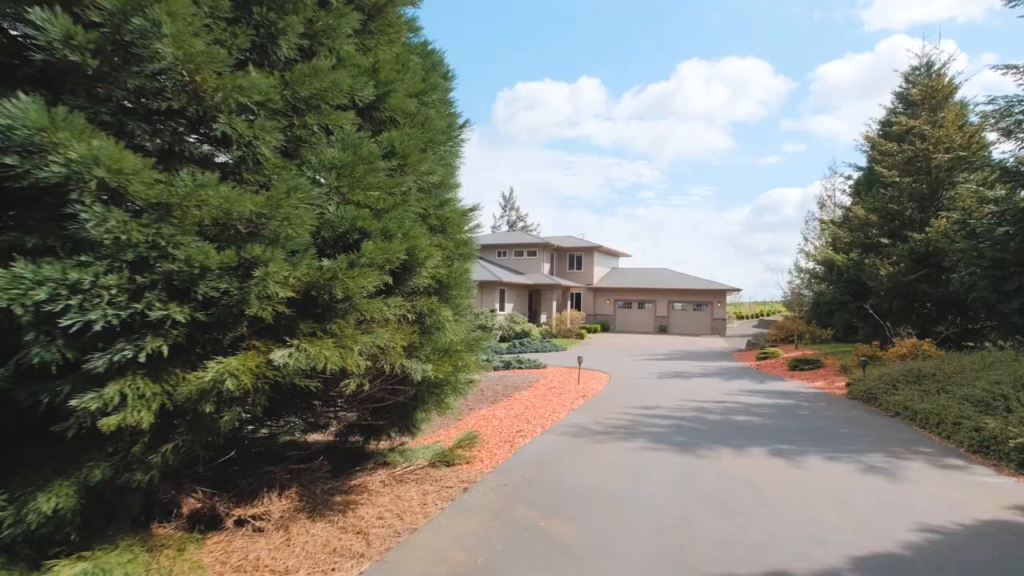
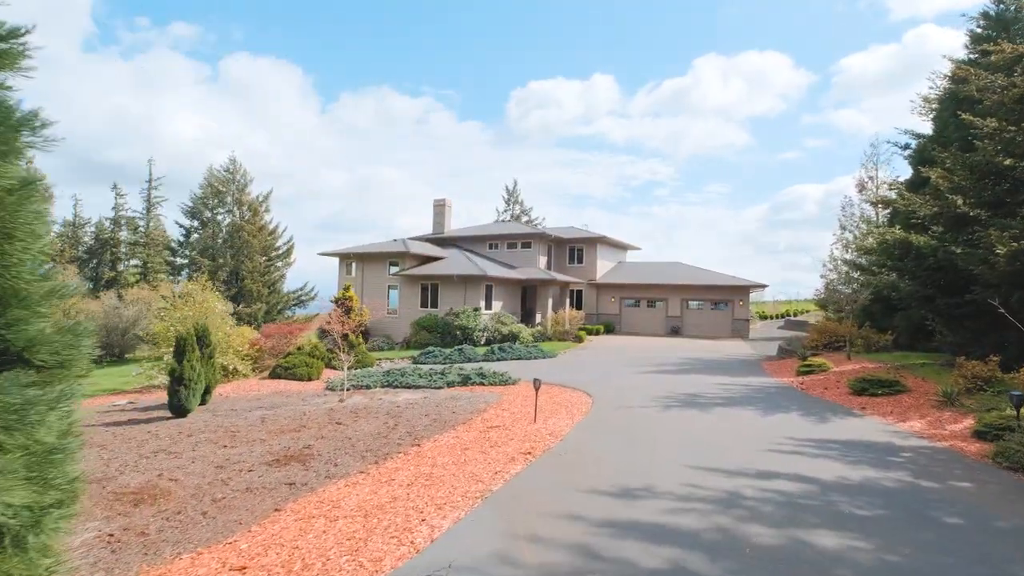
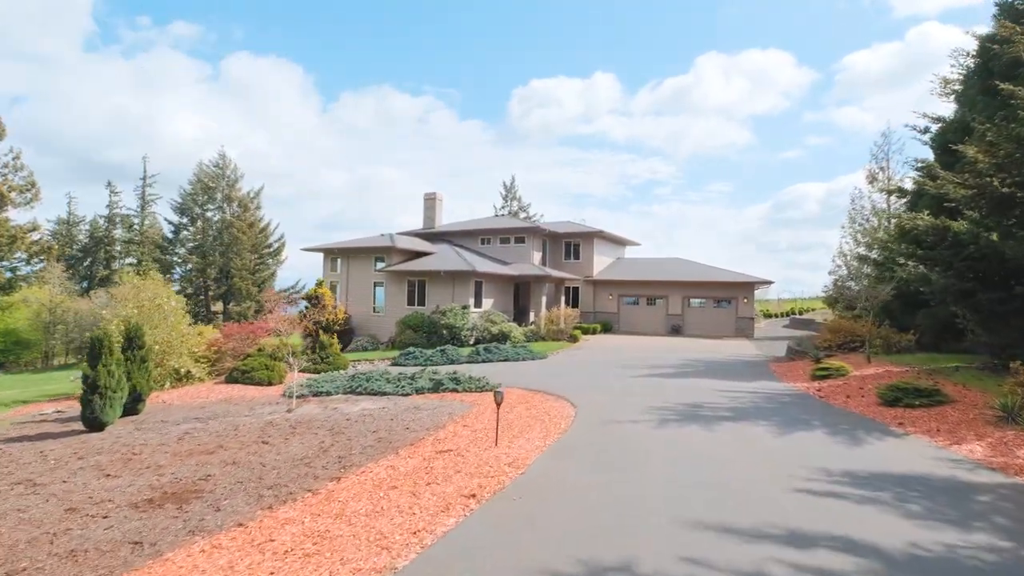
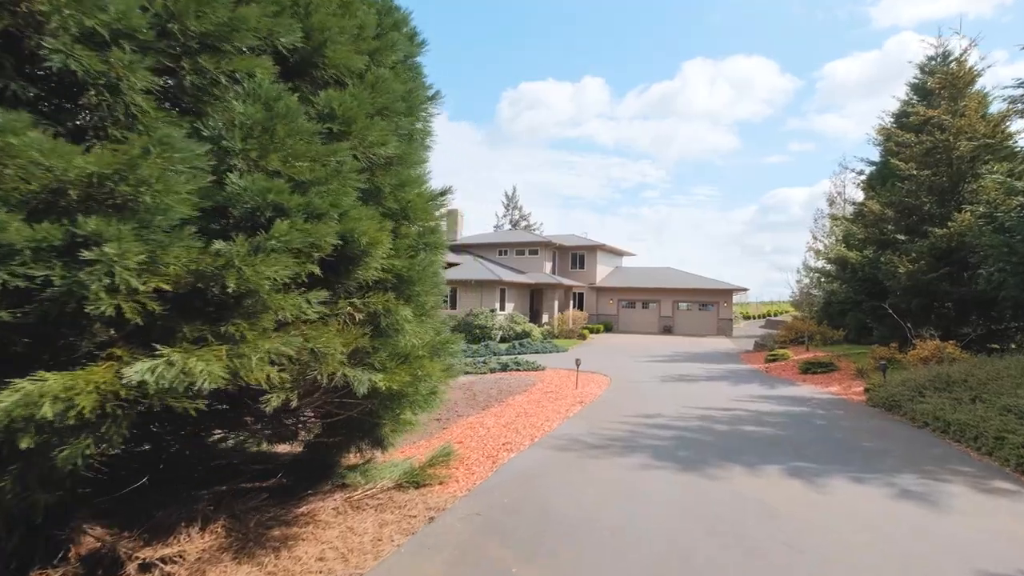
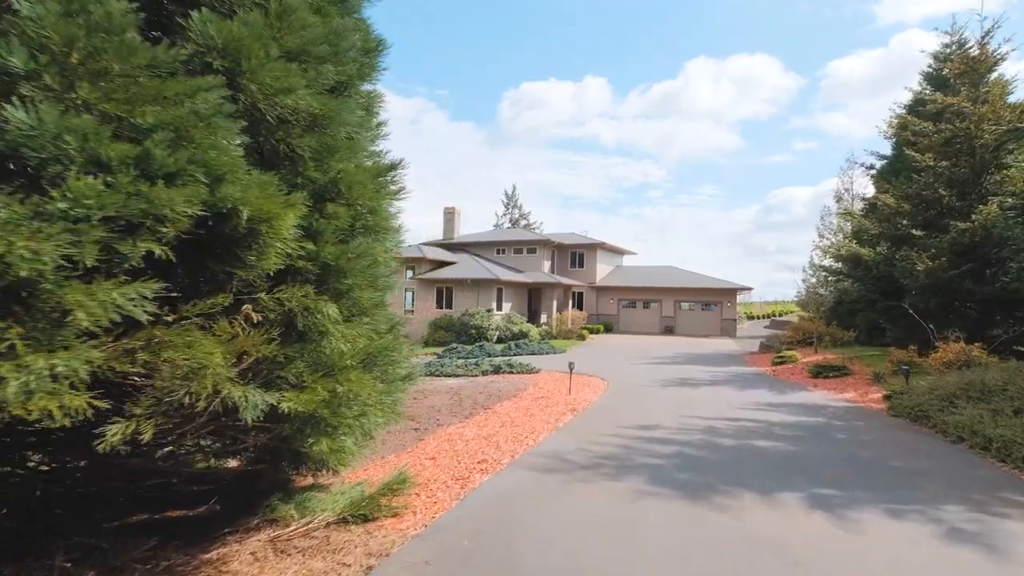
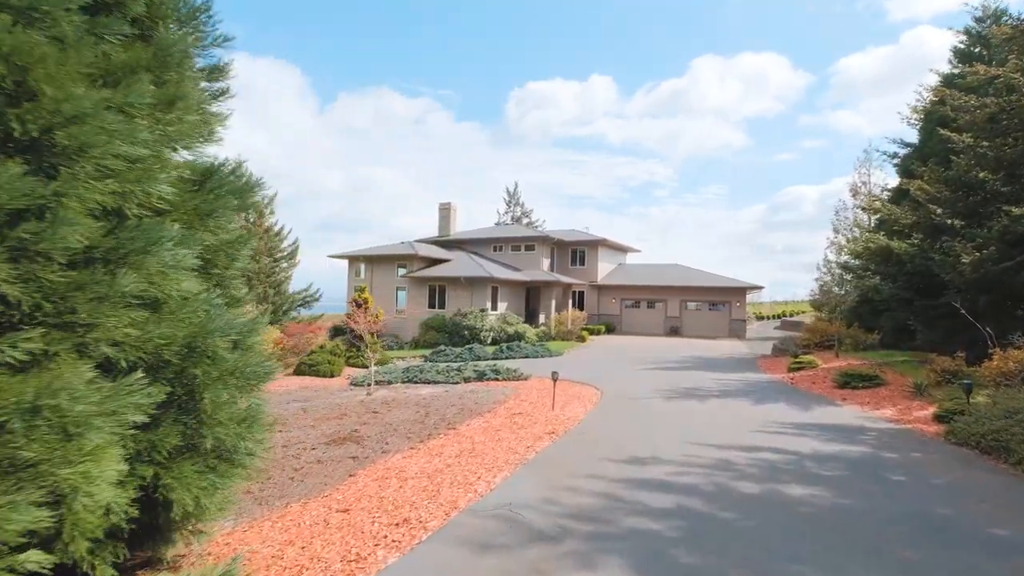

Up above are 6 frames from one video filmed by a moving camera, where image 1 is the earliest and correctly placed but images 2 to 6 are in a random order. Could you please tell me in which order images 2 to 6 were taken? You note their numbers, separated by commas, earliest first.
4, 5, 6, 2, 3
